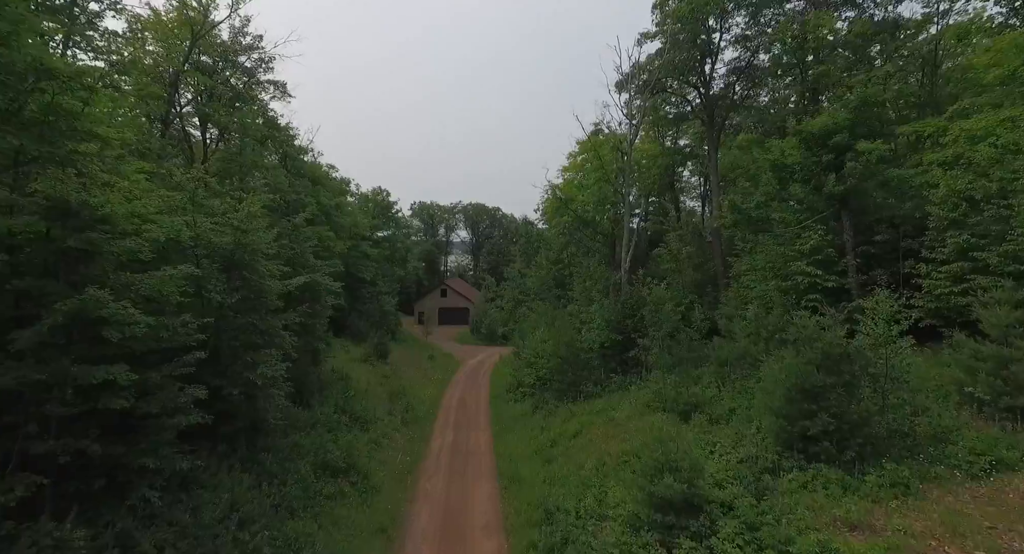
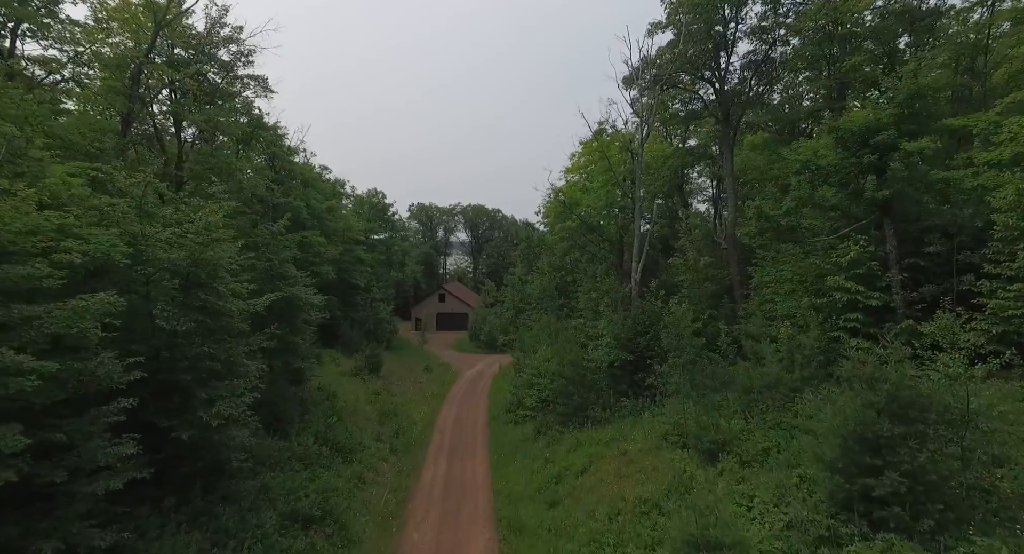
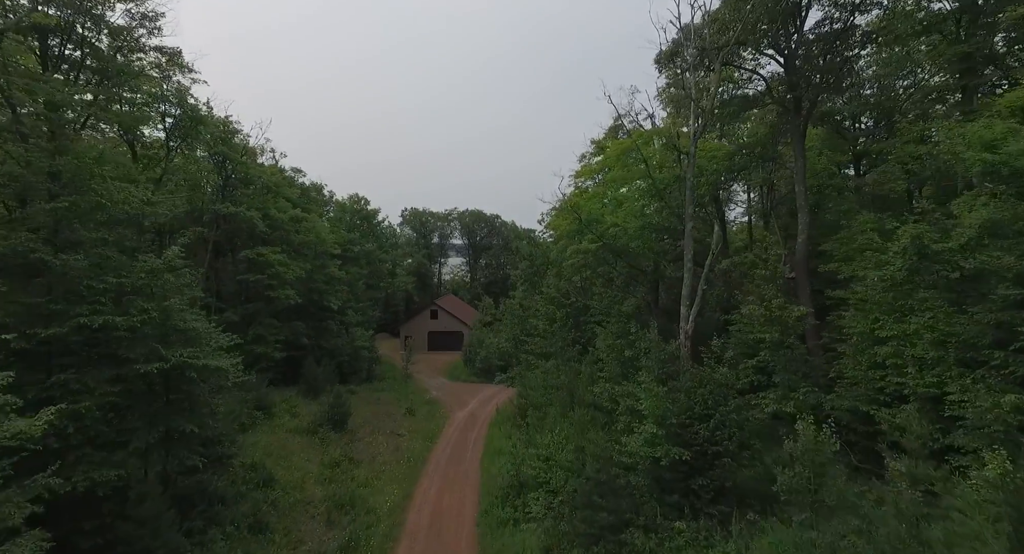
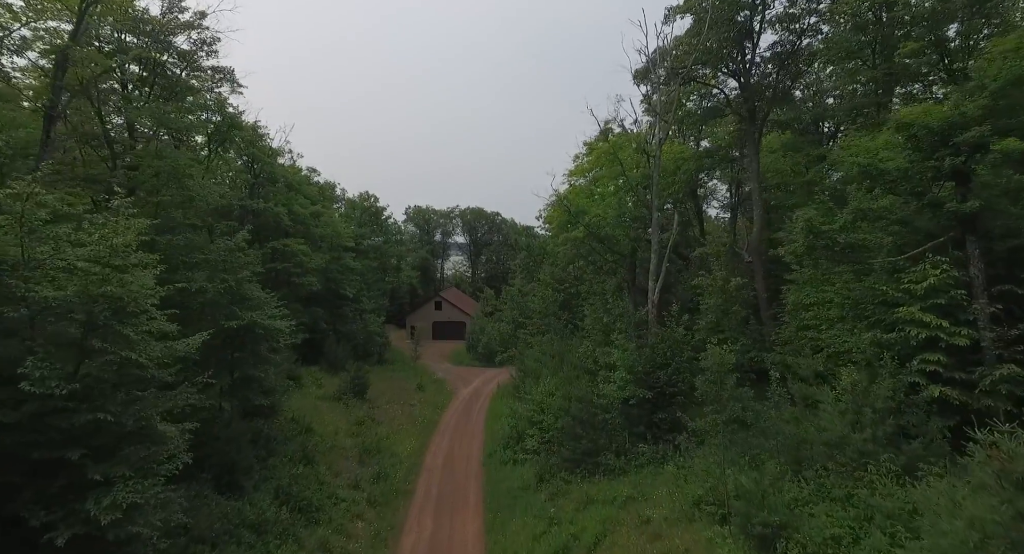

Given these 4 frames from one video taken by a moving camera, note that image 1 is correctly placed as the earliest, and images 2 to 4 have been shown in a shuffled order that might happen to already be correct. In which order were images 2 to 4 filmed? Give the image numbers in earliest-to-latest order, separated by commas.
2, 4, 3
